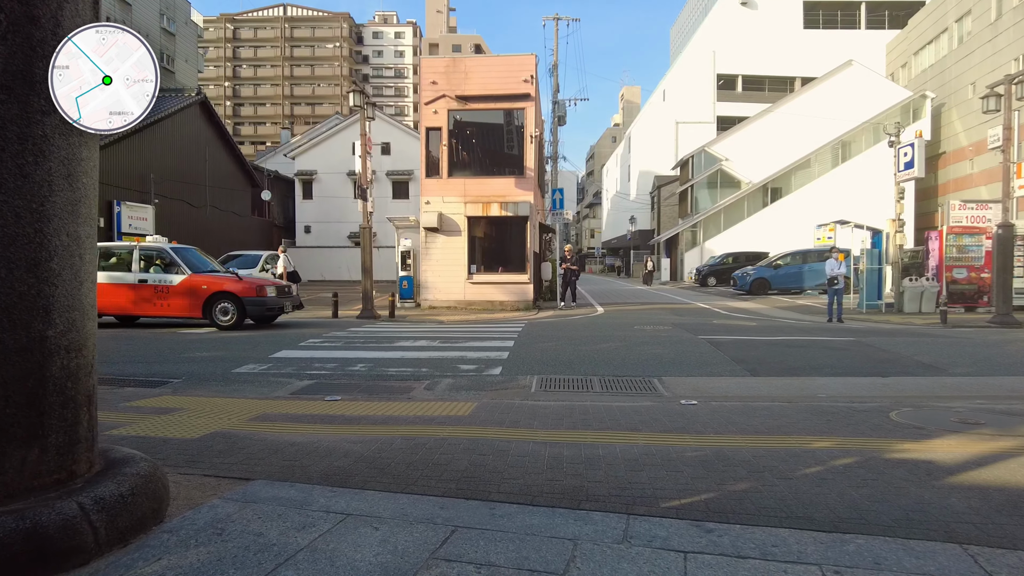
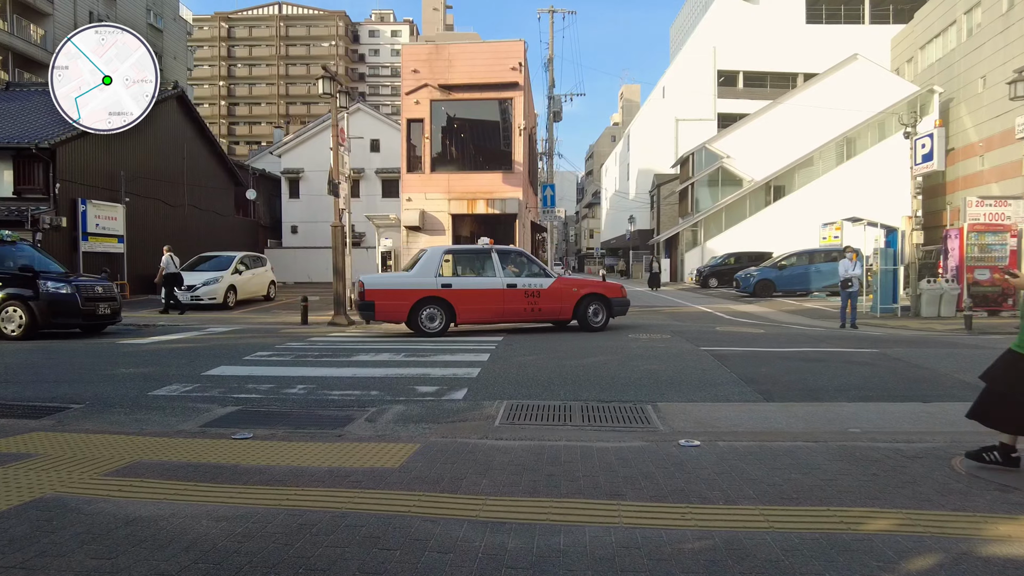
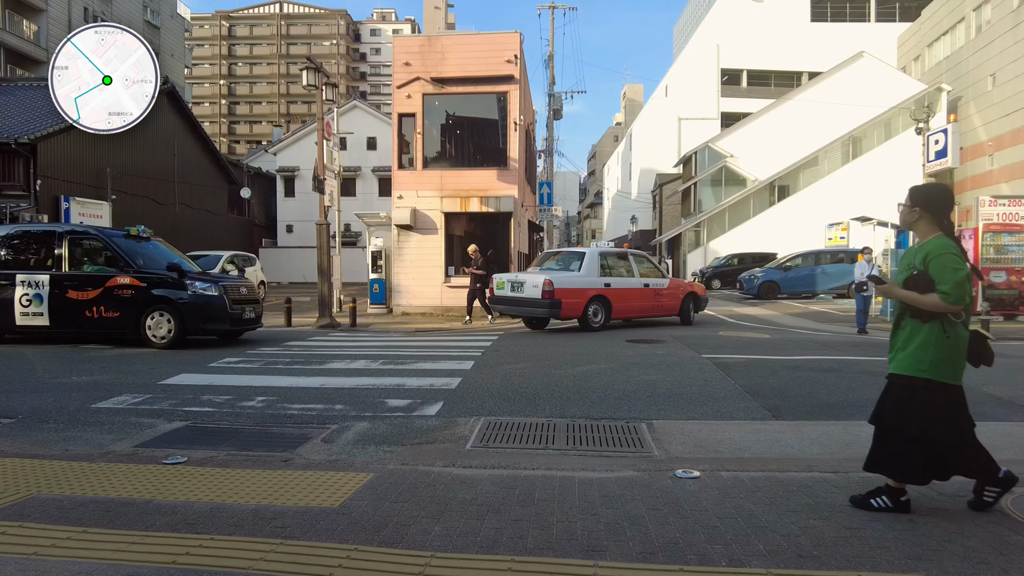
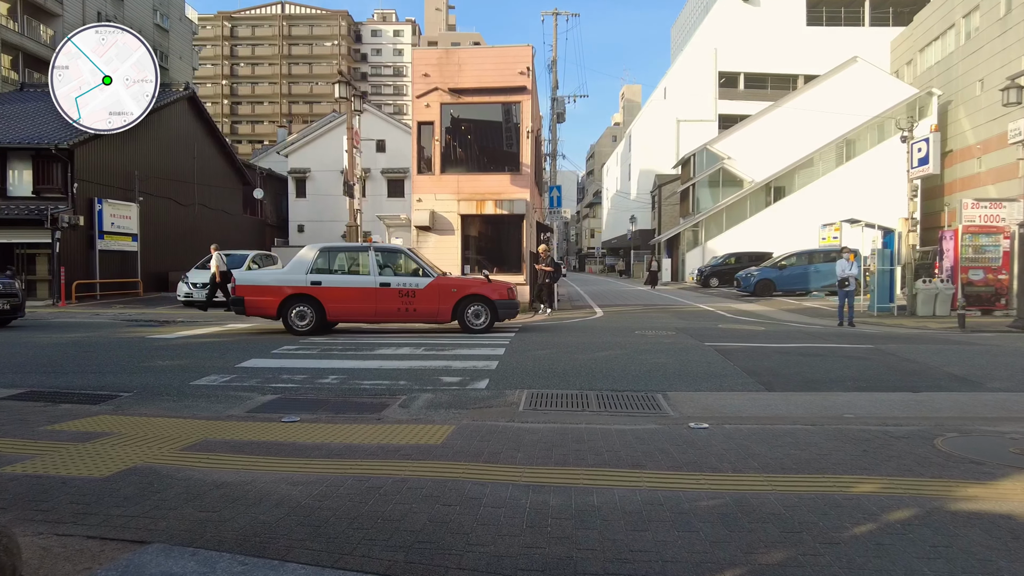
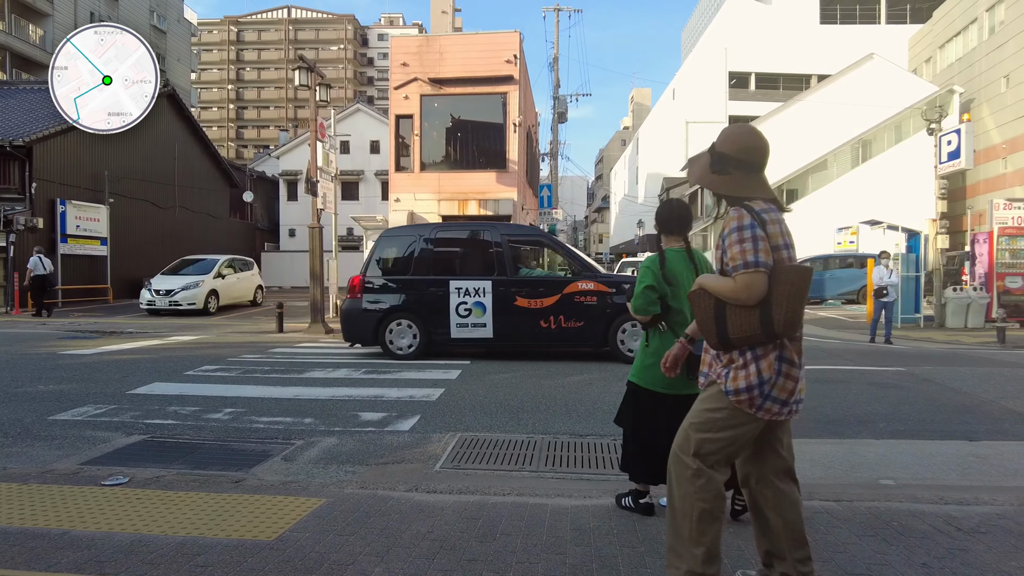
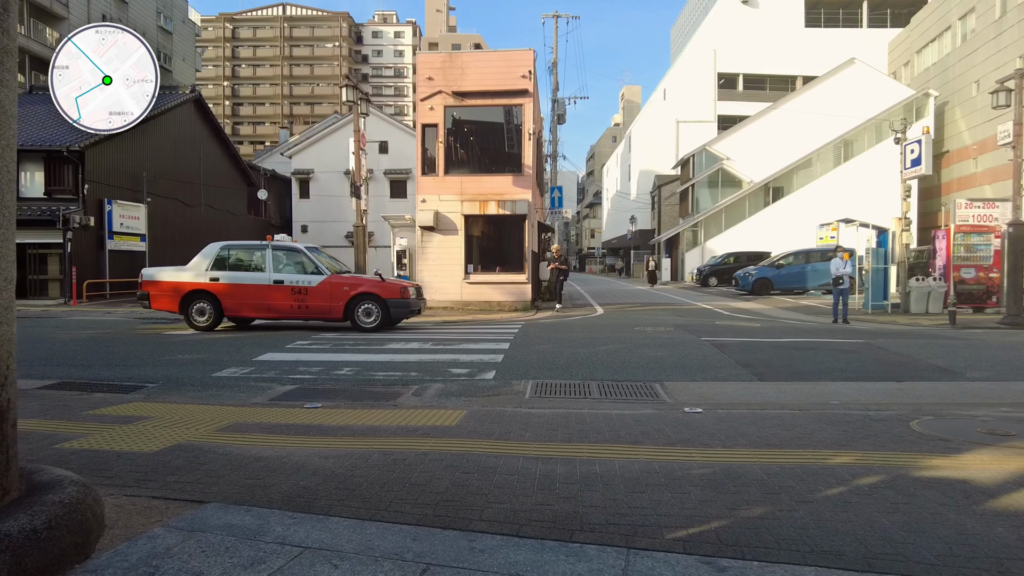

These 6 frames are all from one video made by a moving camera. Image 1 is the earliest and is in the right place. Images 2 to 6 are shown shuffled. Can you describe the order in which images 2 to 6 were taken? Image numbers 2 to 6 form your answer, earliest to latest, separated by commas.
6, 4, 2, 3, 5
